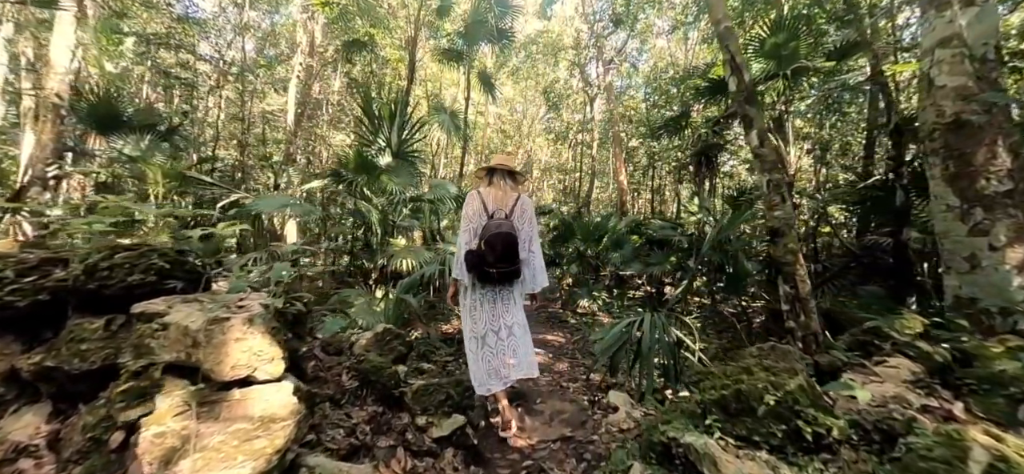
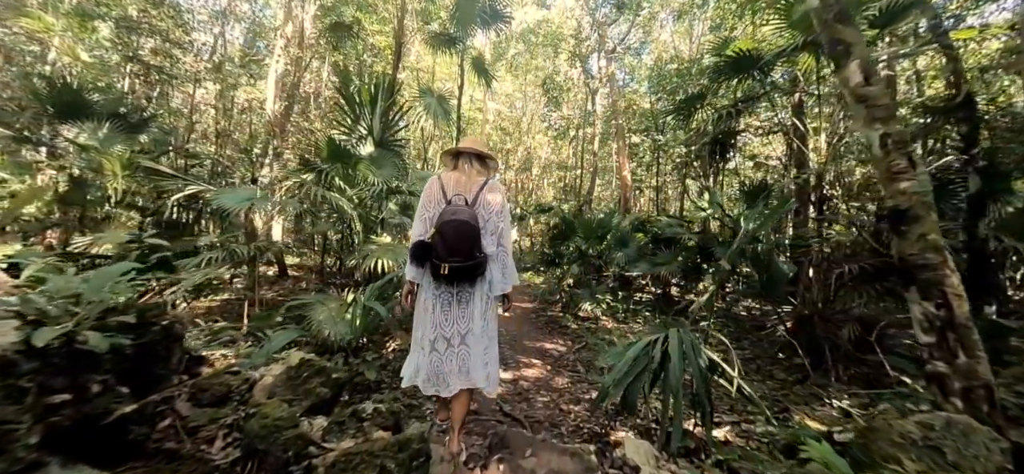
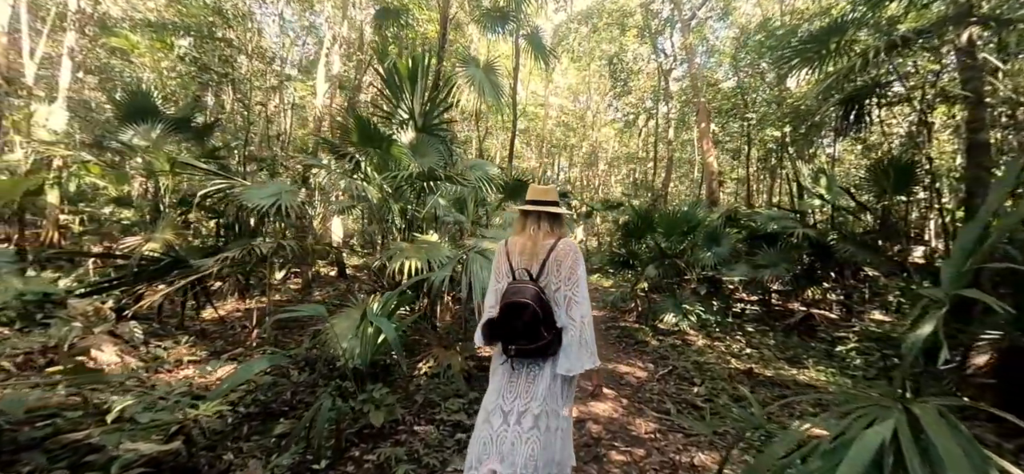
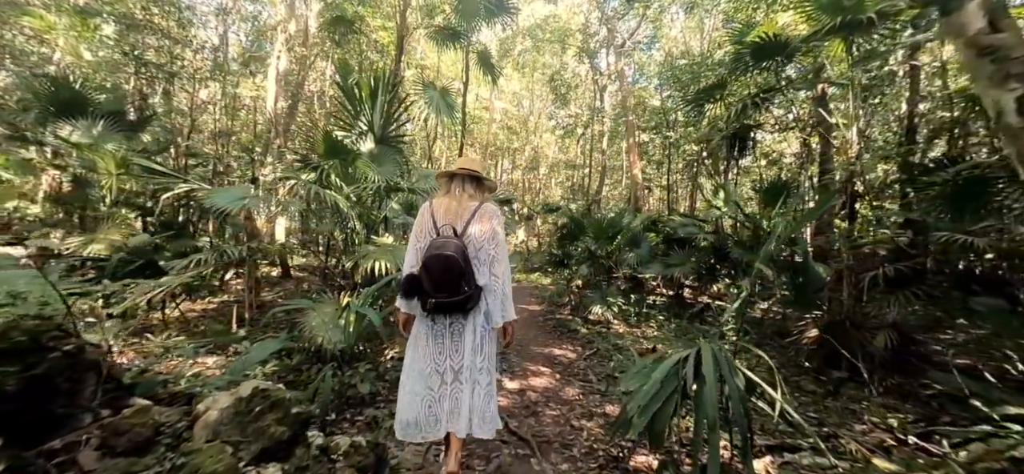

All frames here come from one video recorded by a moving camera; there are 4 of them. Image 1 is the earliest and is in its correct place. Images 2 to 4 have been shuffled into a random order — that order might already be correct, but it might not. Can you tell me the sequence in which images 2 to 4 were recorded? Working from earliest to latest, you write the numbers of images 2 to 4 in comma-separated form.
2, 4, 3
